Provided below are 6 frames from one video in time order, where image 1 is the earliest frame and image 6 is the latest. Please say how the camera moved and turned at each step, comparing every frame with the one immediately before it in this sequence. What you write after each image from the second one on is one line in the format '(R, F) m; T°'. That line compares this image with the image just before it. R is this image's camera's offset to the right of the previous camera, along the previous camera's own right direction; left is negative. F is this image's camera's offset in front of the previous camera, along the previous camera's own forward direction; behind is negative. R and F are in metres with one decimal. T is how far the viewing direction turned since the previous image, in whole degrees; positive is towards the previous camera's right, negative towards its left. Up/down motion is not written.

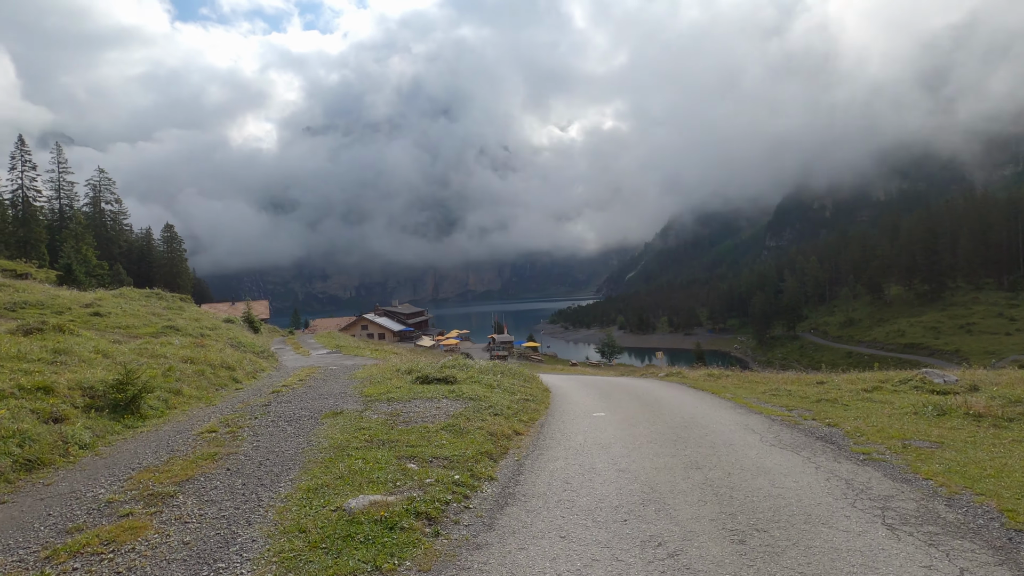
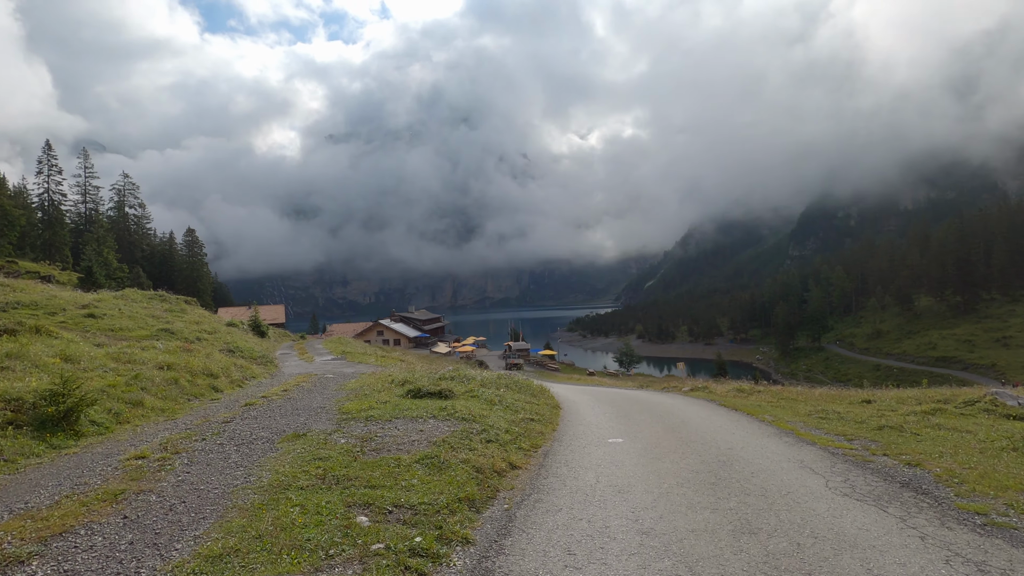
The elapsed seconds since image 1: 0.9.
(+0.4, +2.3) m; -2°
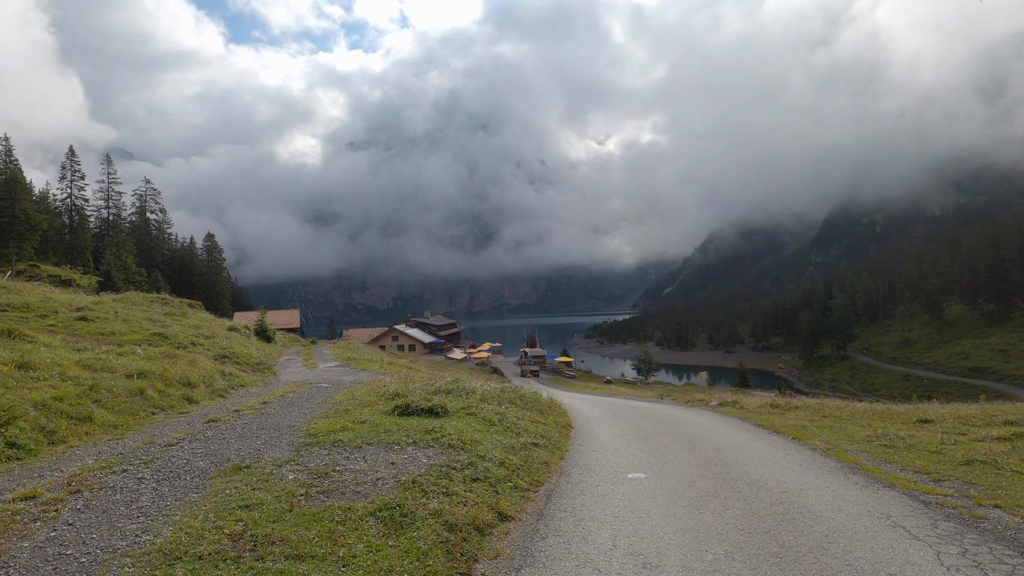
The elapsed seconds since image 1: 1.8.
(+0.4, +2.3) m; -2°
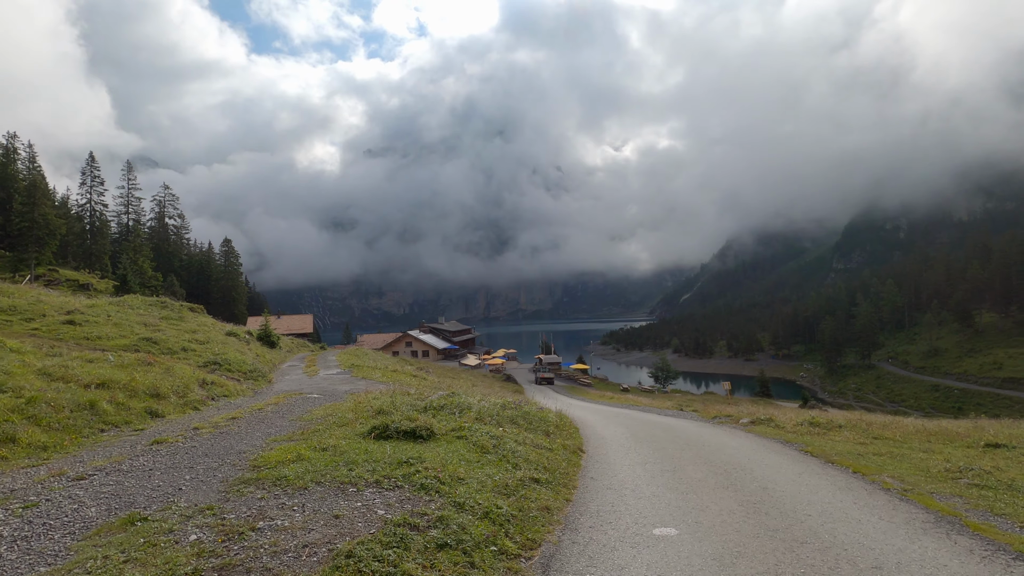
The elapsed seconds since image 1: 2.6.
(+0.4, +2.3) m; -2°
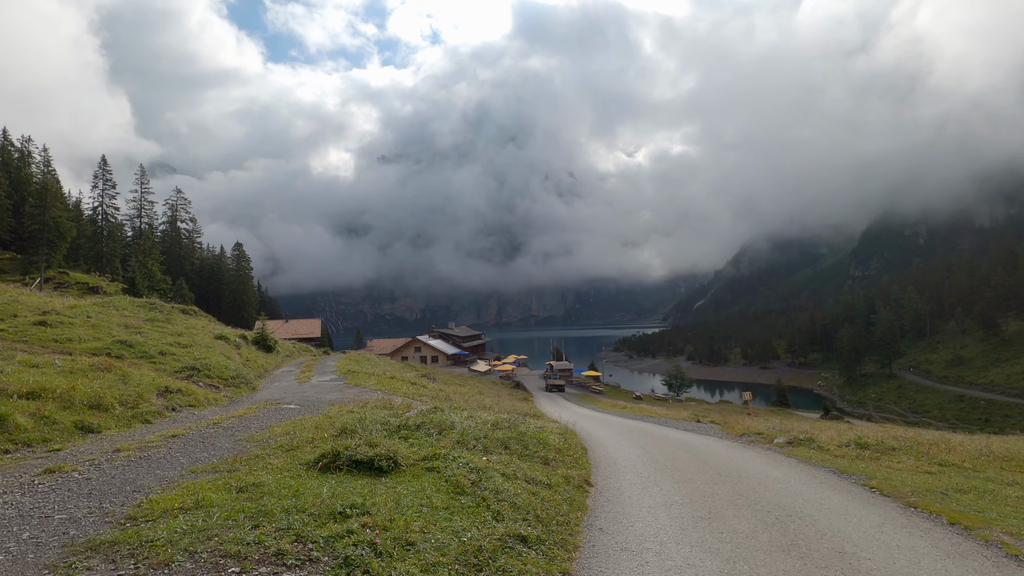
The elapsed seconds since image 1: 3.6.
(+0.5, +2.6) m; -1°
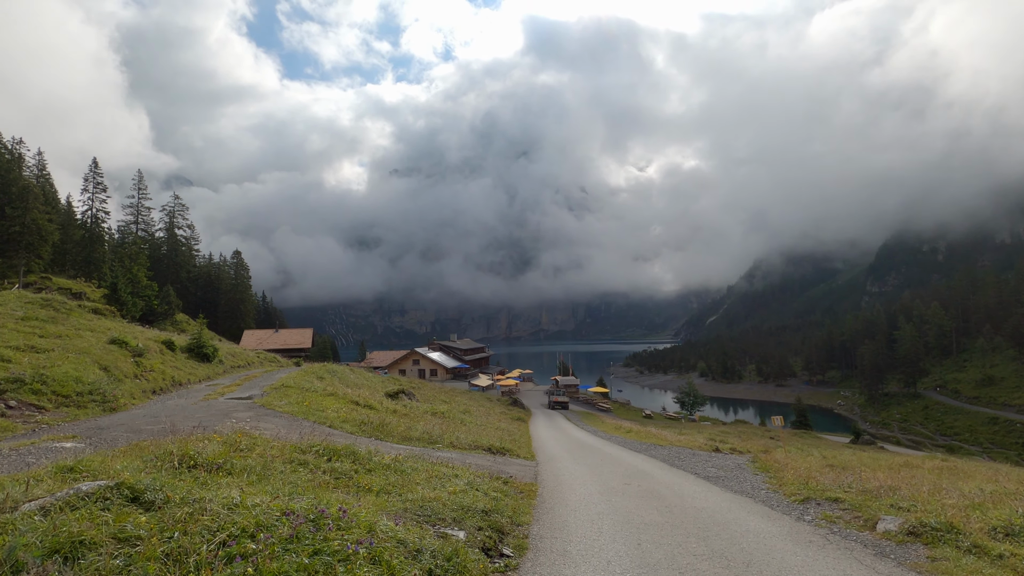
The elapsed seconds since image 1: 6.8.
(+2.6, +7.9) m; -1°
